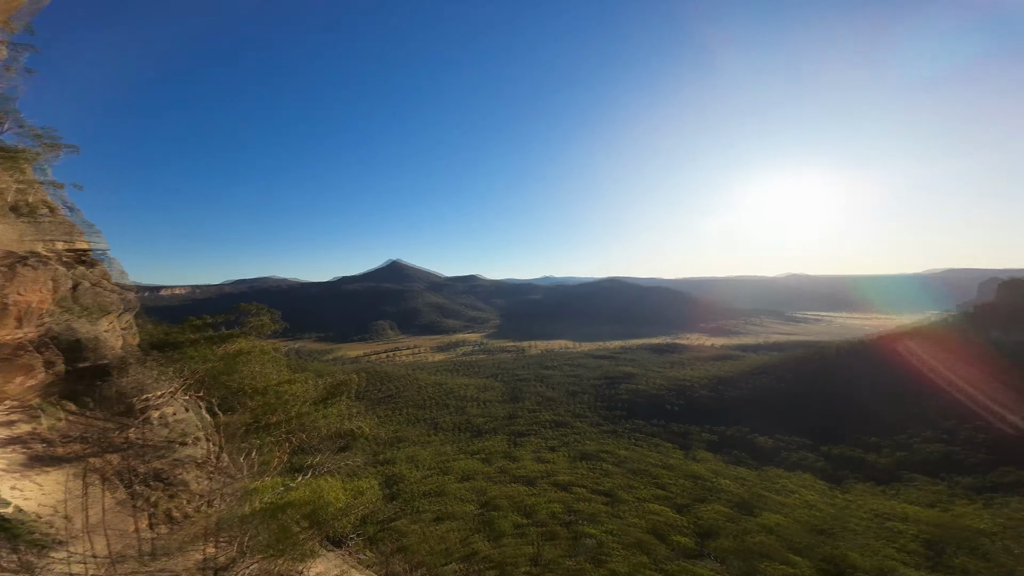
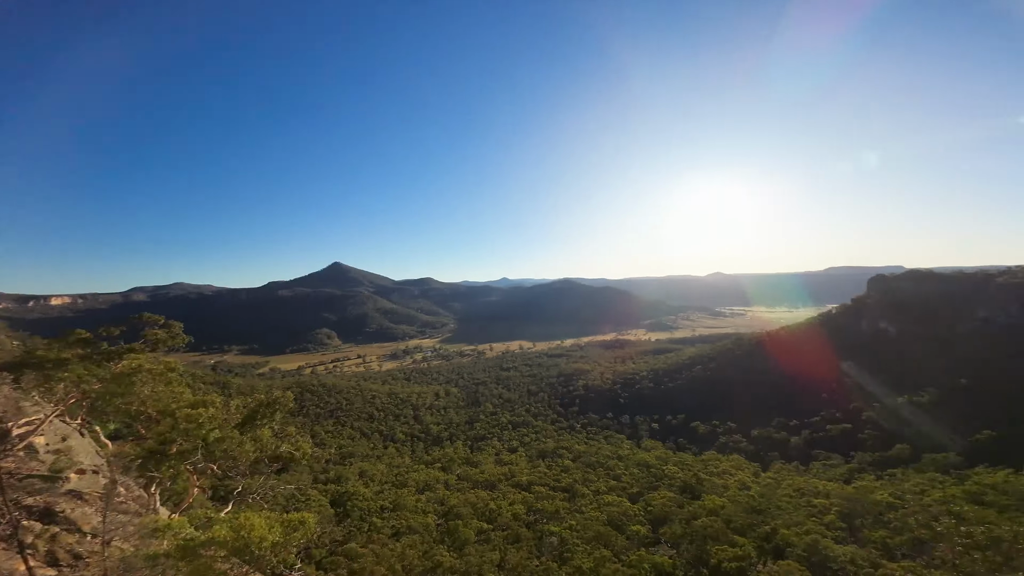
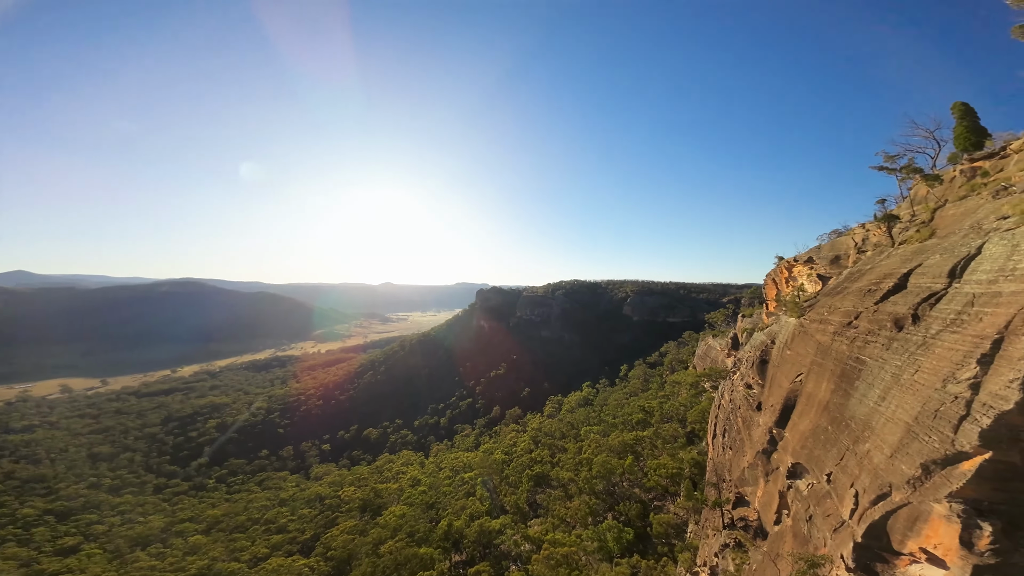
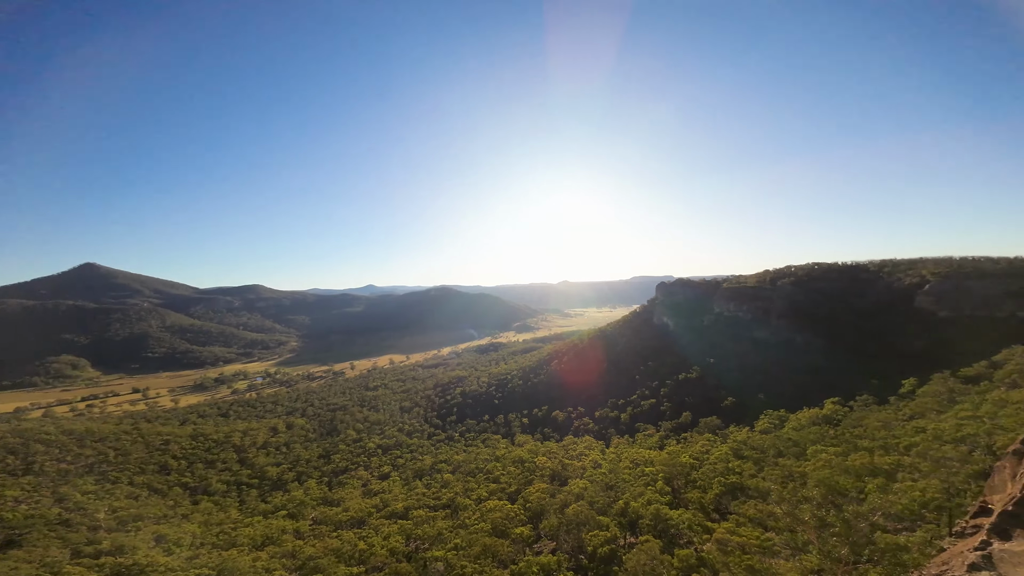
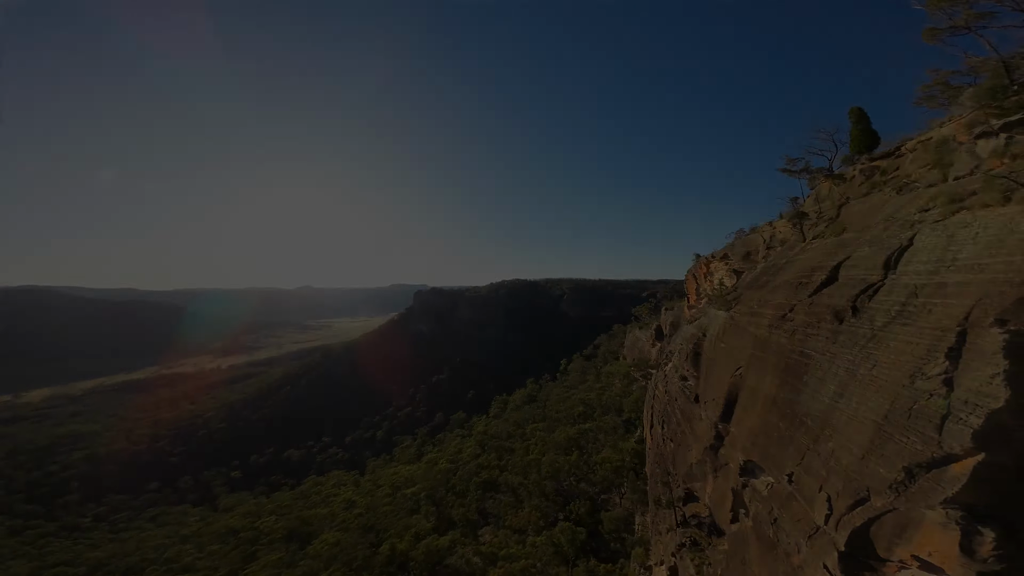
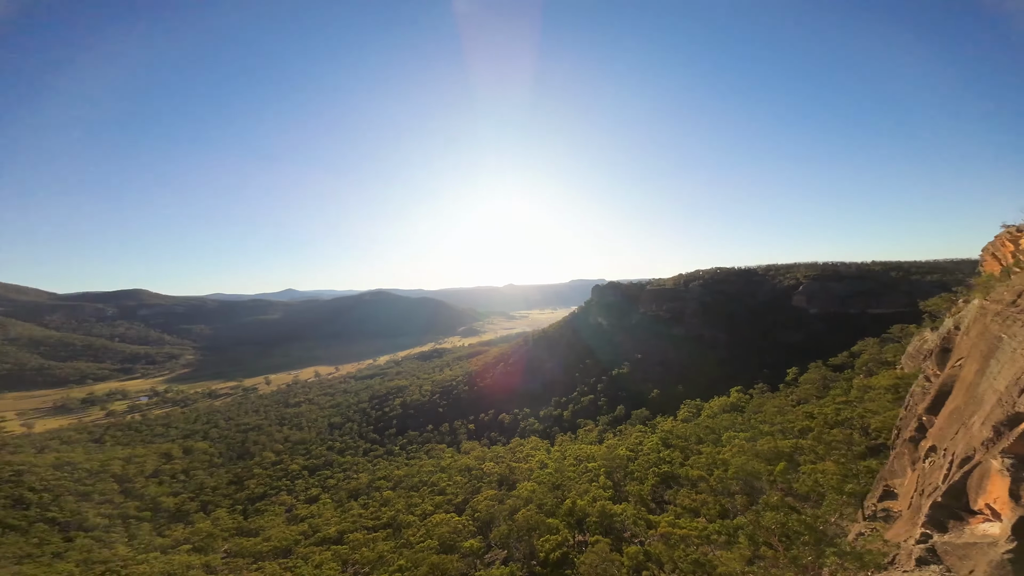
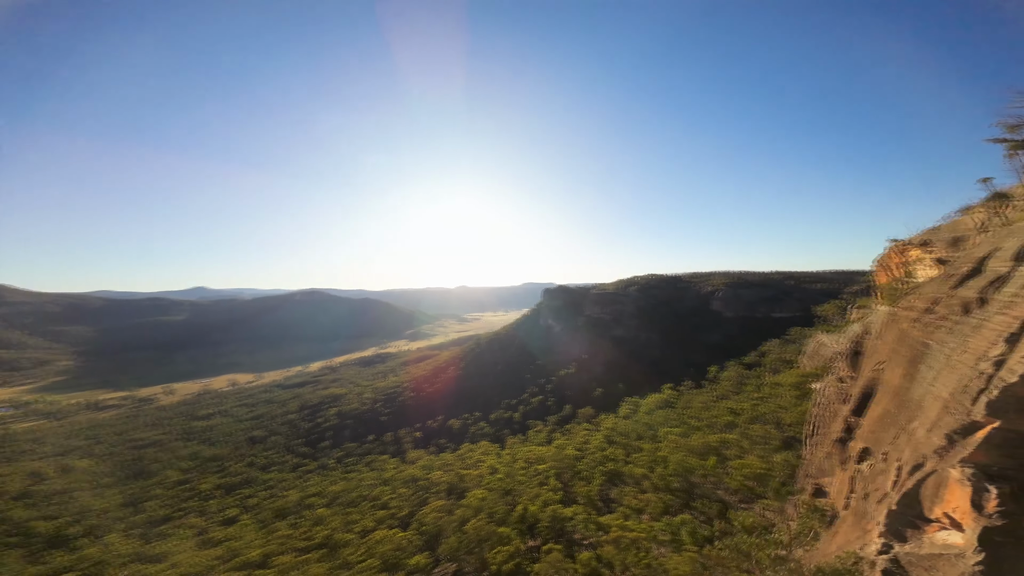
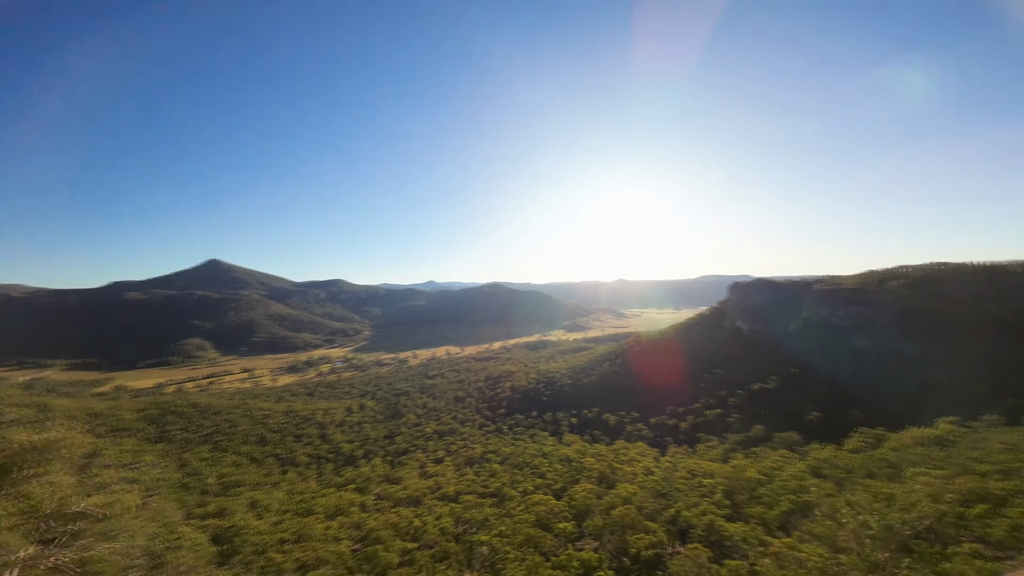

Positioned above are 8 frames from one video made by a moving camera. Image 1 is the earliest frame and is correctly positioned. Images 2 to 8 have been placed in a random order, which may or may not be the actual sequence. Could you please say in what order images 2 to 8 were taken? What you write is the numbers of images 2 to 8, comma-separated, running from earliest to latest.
2, 8, 4, 6, 7, 3, 5
